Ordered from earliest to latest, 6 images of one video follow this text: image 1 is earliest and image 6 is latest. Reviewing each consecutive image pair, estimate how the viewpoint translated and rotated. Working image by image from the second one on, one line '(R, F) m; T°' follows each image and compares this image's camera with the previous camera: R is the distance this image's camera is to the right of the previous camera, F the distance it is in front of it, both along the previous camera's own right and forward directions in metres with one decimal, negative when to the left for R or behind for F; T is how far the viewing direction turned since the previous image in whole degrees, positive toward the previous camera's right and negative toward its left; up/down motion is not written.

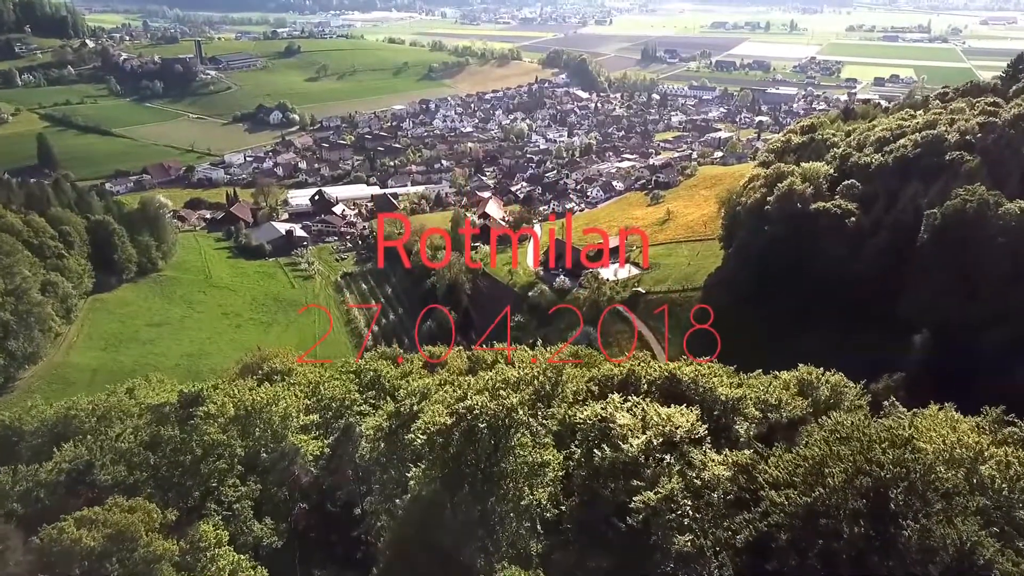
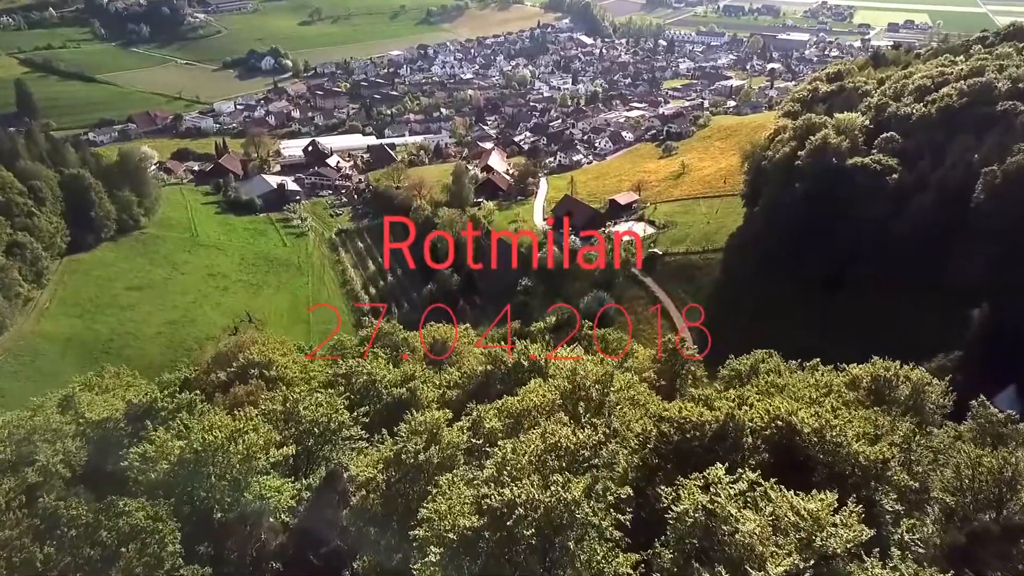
(-0.9, +6.9) m; 0°
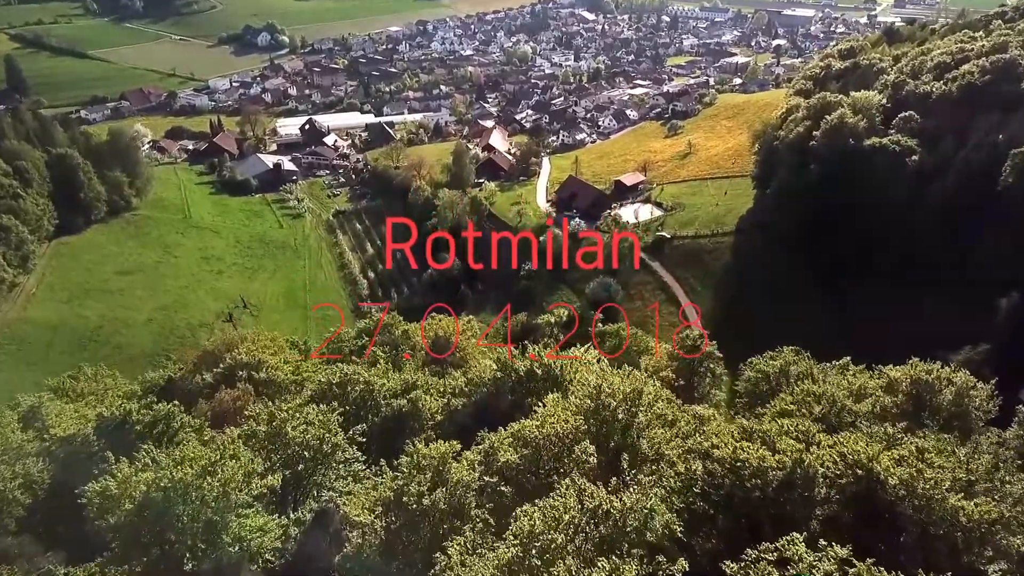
(-0.4, +2.8) m; 0°
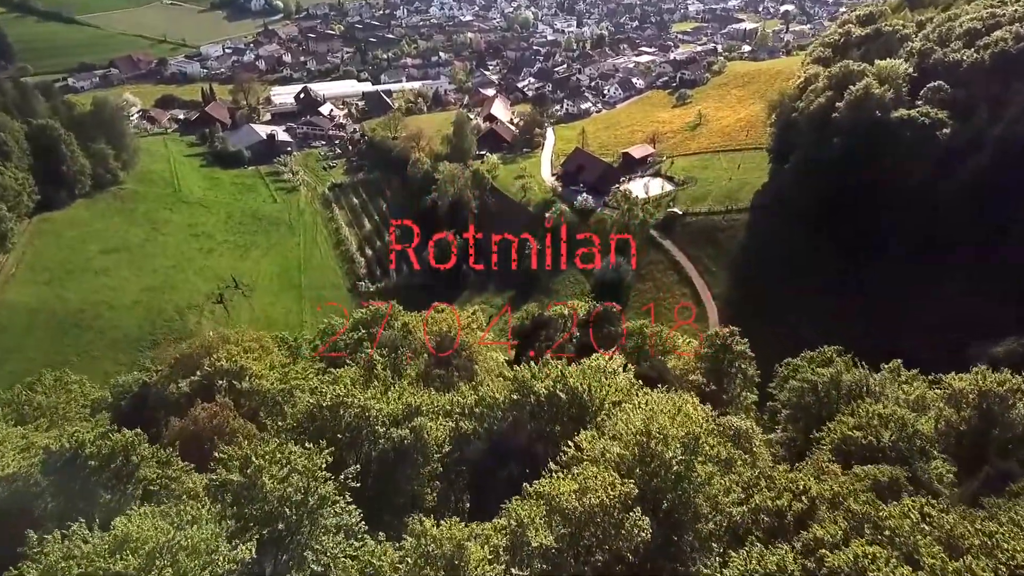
(-0.6, +4.0) m; 0°
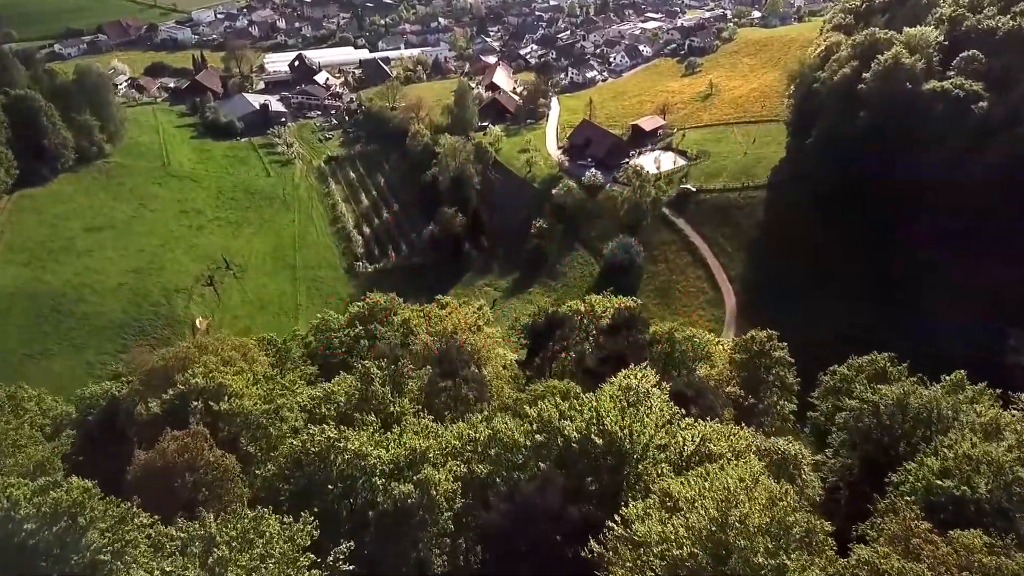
(-0.6, +3.9) m; 0°
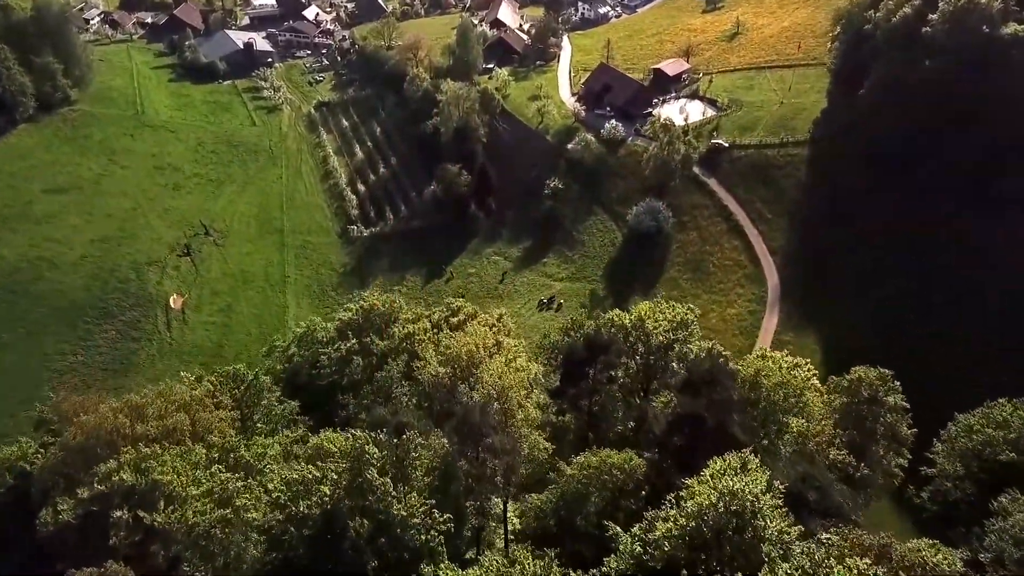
(-1.2, +7.9) m; 0°
